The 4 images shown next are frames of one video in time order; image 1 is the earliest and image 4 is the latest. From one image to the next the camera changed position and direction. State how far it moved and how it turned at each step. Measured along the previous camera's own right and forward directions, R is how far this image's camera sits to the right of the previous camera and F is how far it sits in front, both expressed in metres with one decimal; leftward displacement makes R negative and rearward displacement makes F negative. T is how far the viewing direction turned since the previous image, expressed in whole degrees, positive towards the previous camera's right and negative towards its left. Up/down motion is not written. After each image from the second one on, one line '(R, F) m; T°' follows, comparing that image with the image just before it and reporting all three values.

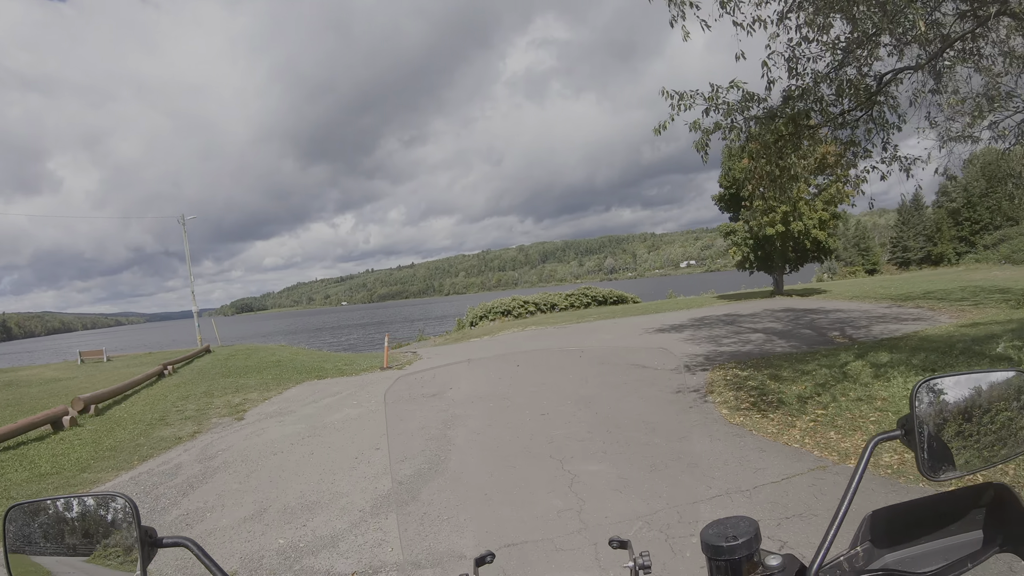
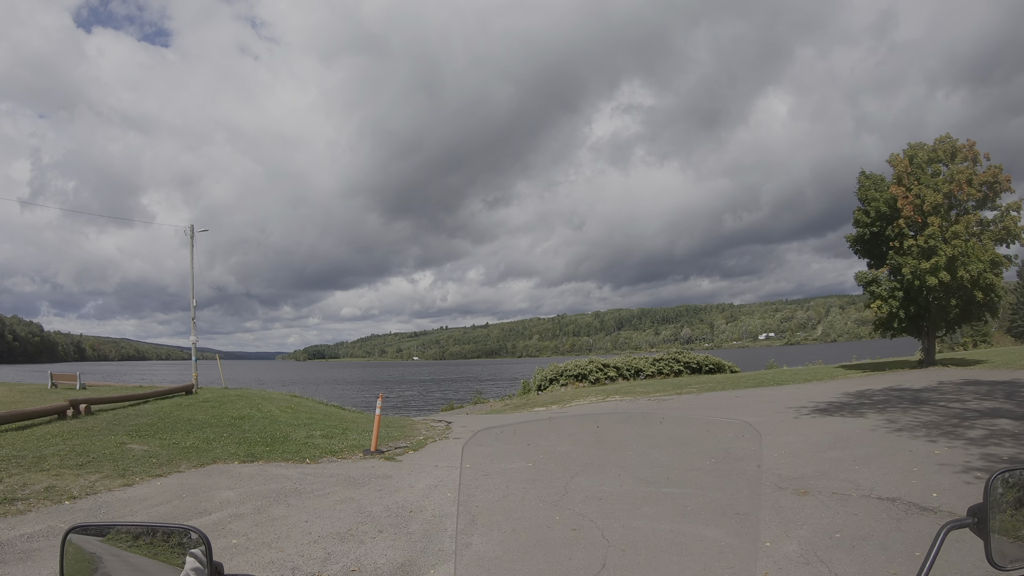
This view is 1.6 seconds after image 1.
(-0.2, +6.6) m; -7°
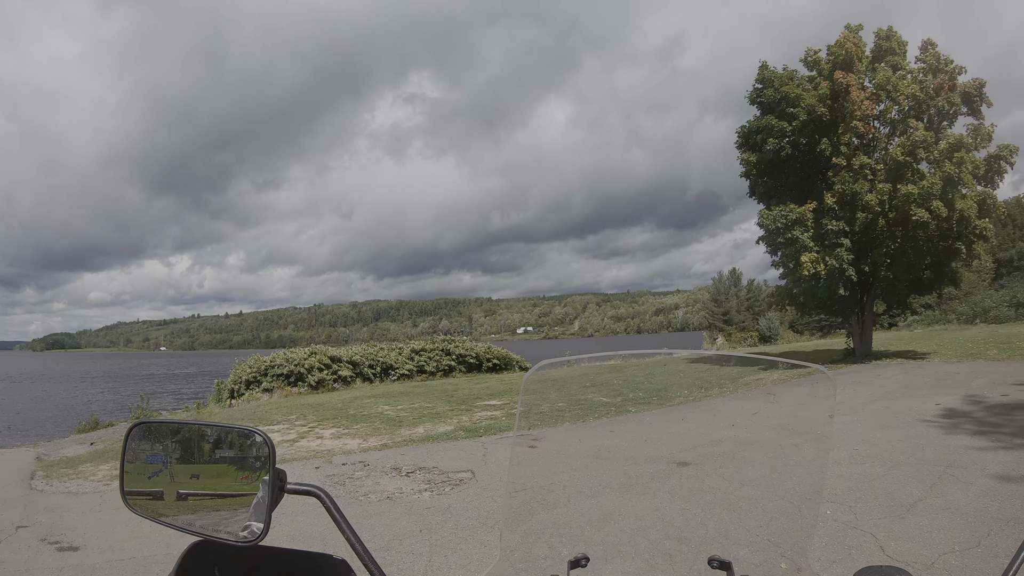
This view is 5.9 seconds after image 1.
(+2.9, +11.4) m; +21°
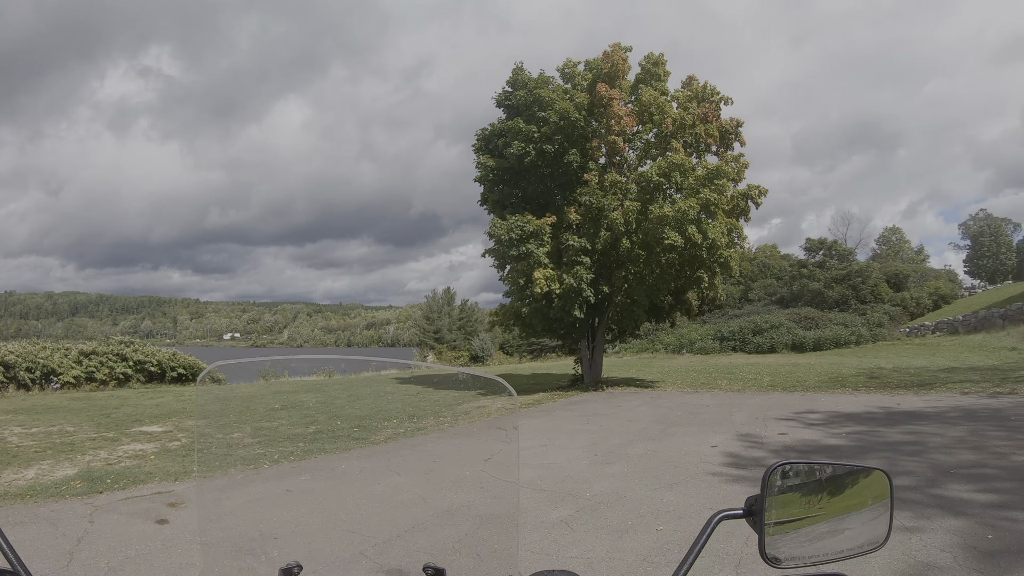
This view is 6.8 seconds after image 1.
(+0.2, +1.5) m; +29°
